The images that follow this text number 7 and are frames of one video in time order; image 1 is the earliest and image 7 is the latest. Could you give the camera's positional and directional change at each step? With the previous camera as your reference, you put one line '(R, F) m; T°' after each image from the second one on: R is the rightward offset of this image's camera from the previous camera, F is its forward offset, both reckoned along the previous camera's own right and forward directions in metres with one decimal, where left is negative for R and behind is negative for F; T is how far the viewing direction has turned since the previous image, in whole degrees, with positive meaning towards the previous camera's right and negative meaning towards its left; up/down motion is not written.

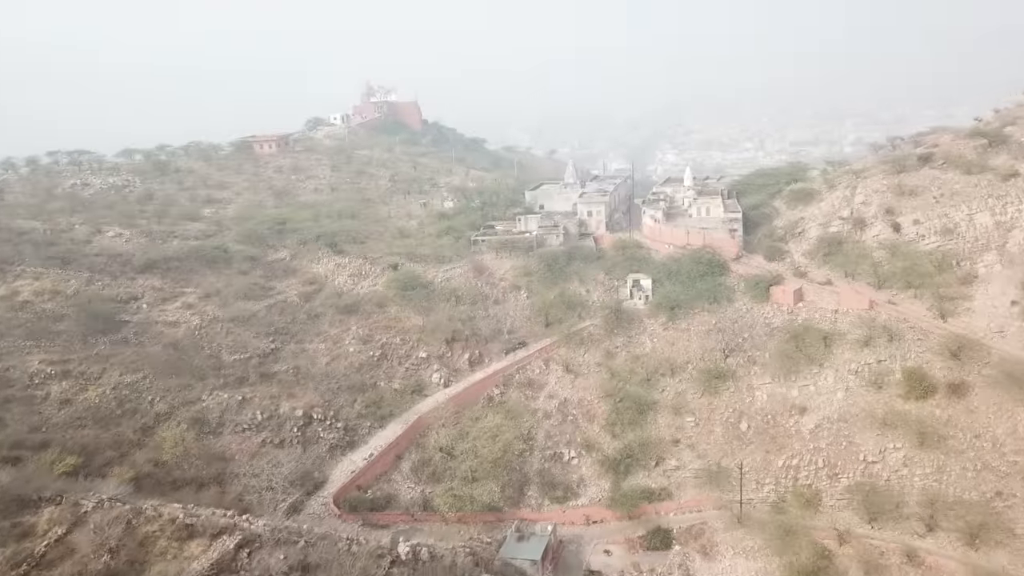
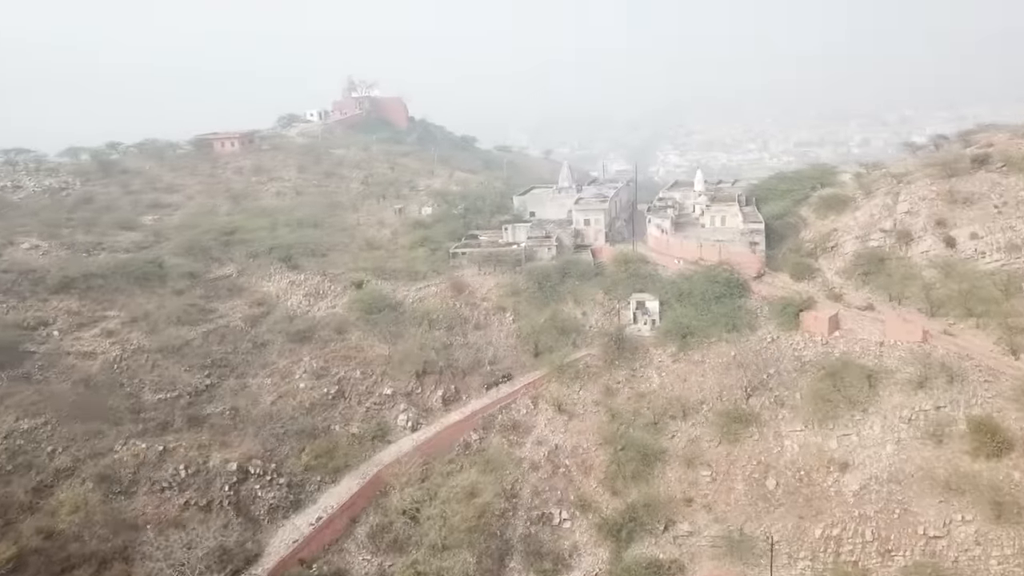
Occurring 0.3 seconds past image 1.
(+0.5, +4.5) m; 0°
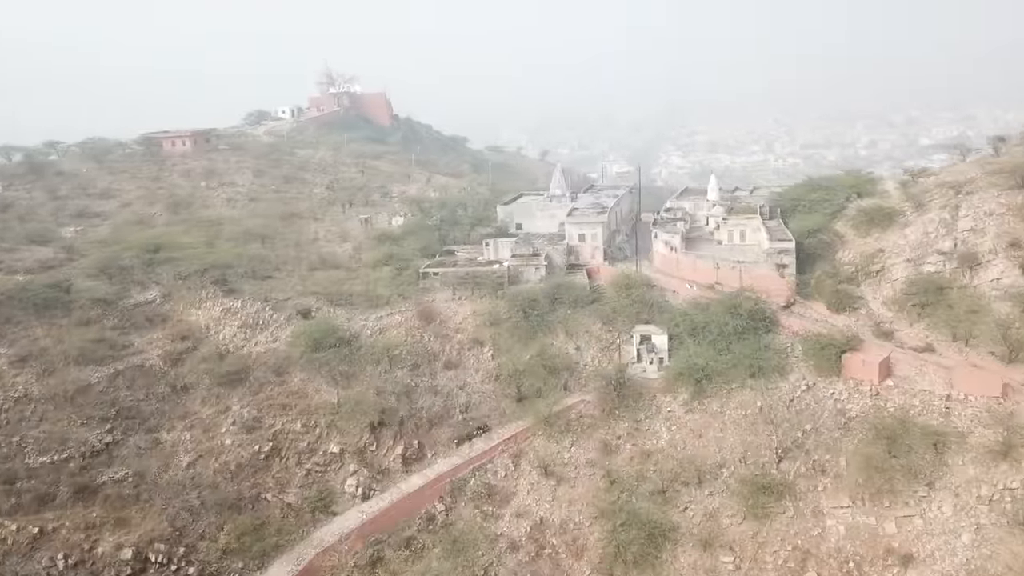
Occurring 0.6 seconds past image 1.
(+0.6, +4.6) m; 0°
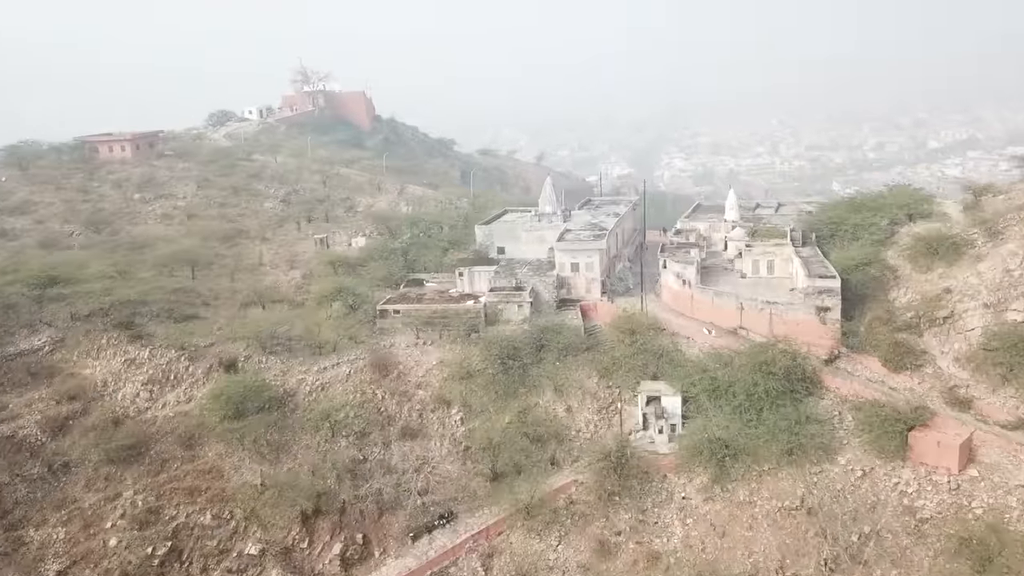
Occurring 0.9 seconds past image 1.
(+0.6, +4.5) m; 0°
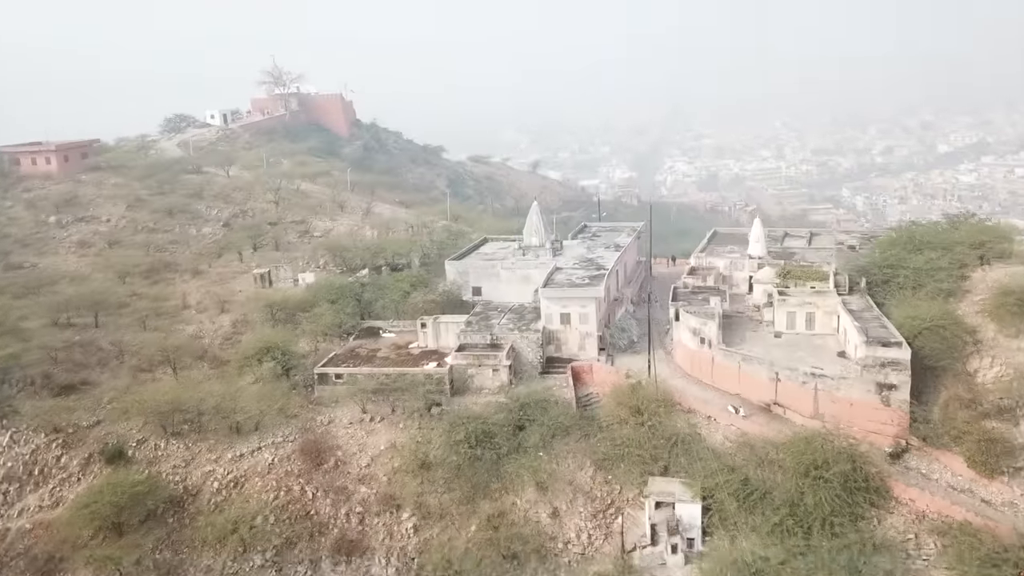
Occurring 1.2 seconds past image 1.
(+0.5, +4.2) m; 0°
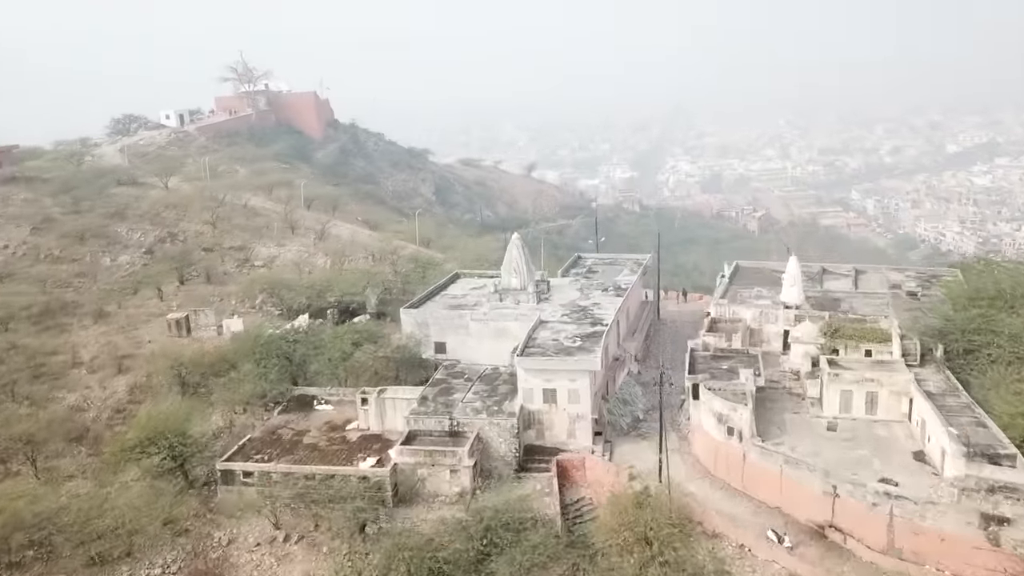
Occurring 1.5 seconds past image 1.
(+0.5, +4.0) m; 0°
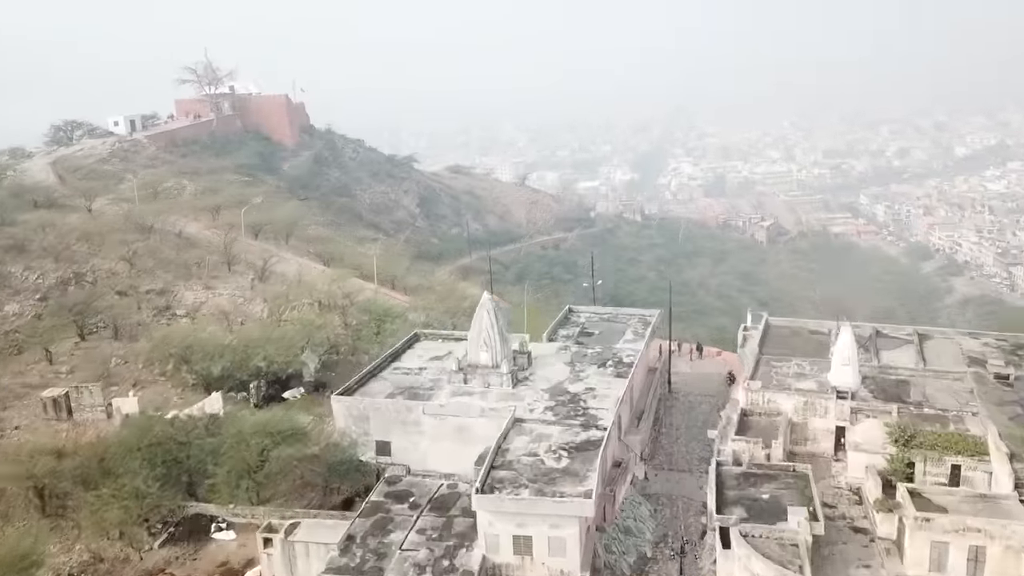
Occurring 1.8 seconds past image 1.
(+0.5, +3.7) m; 0°
